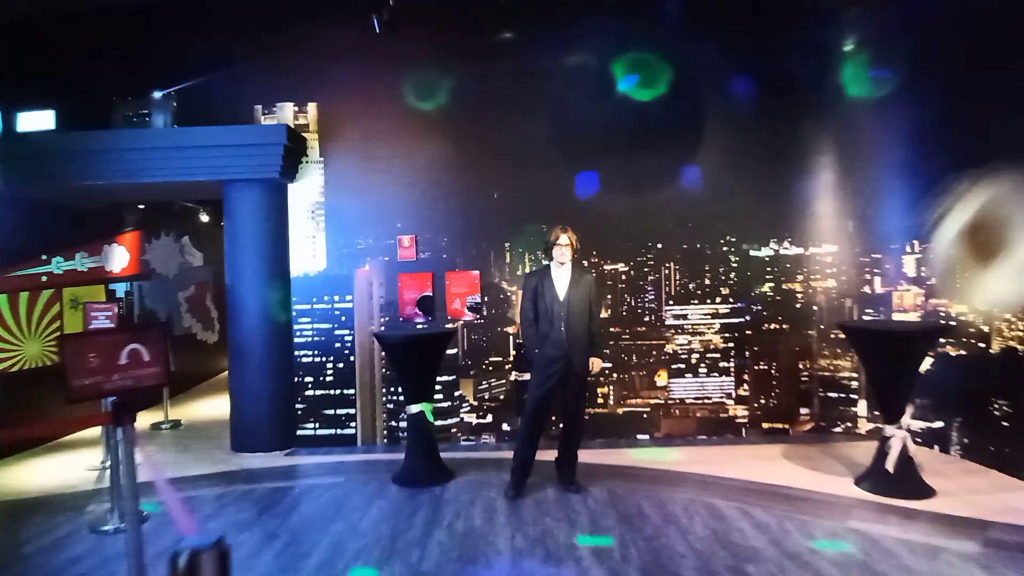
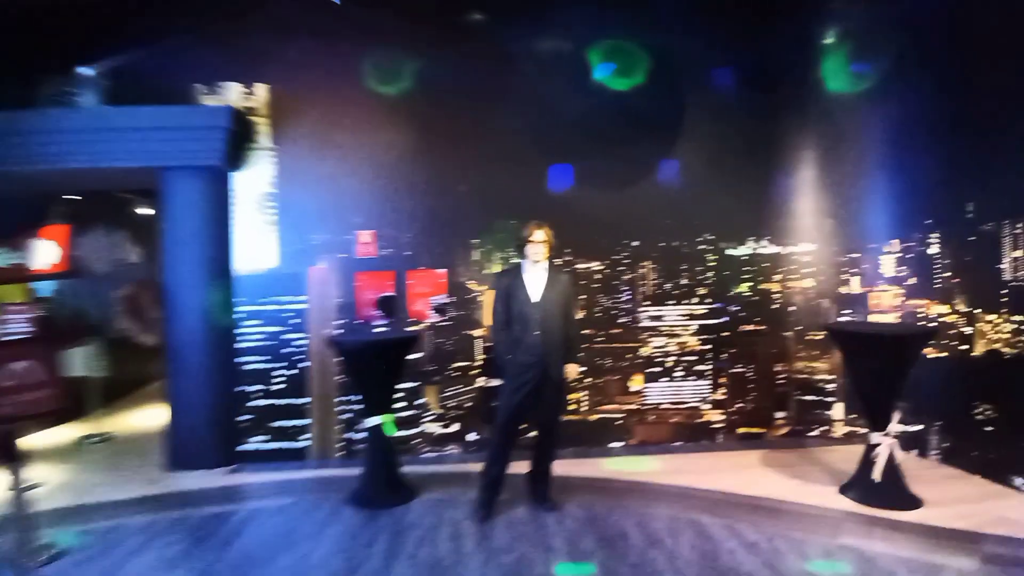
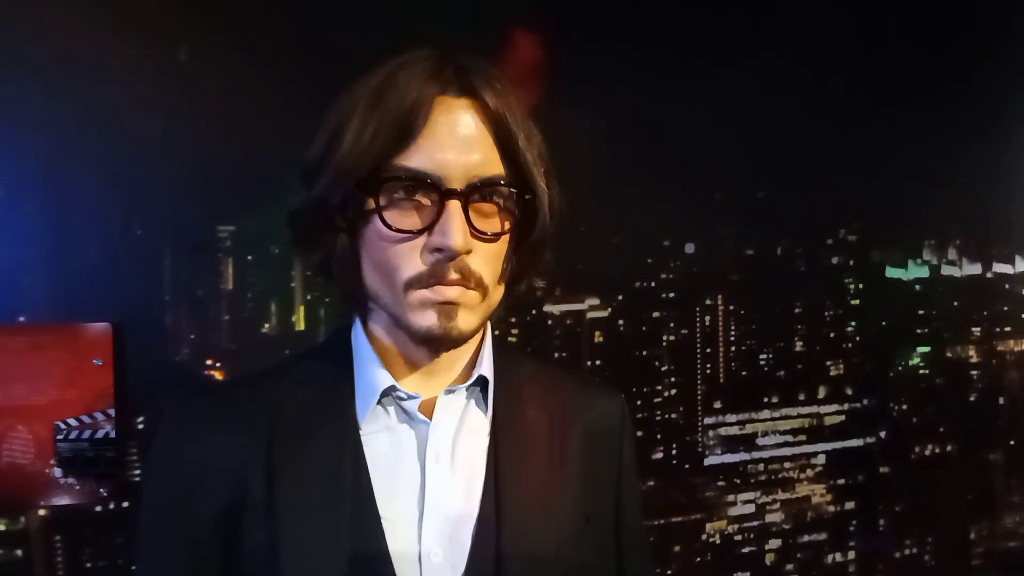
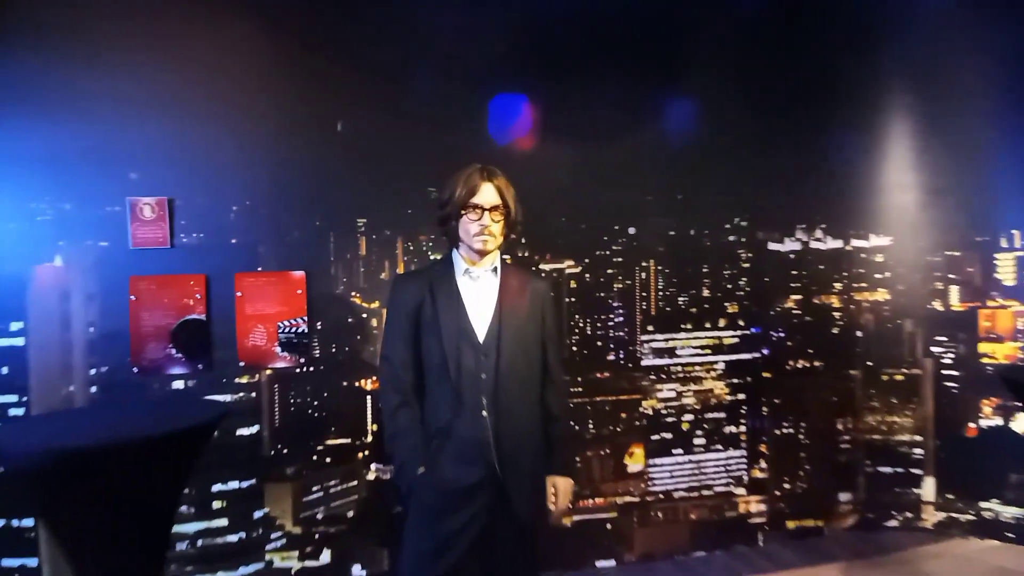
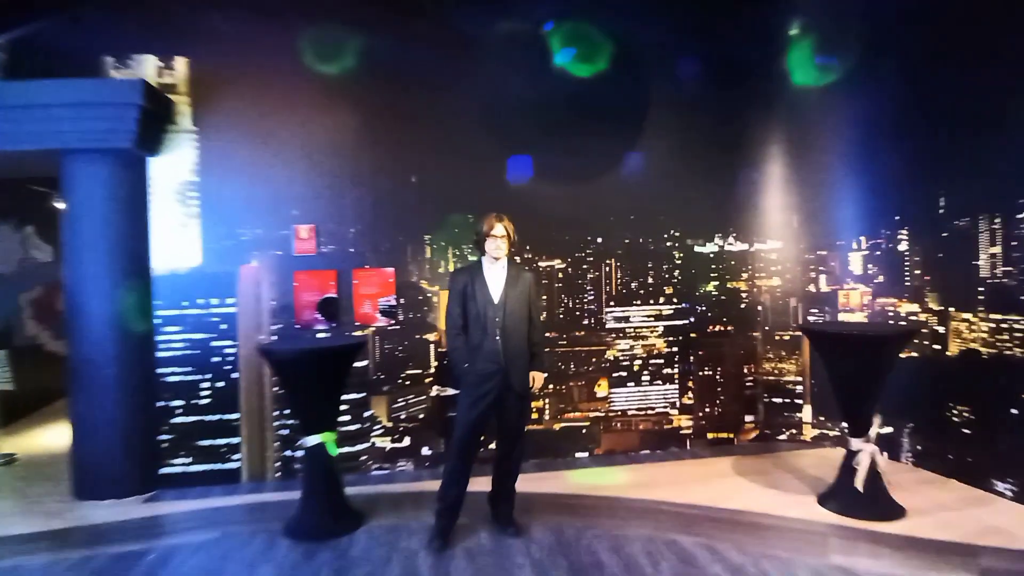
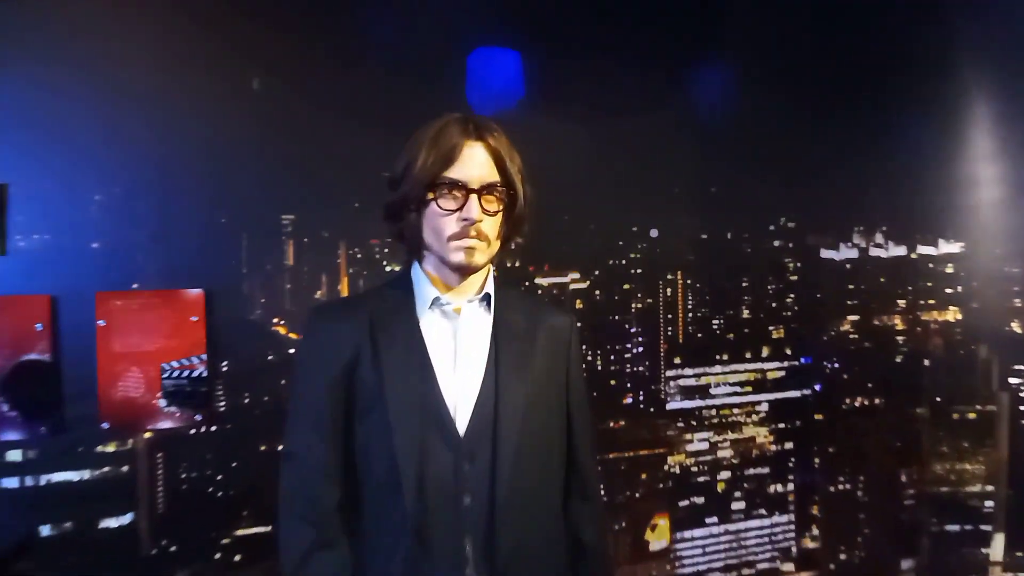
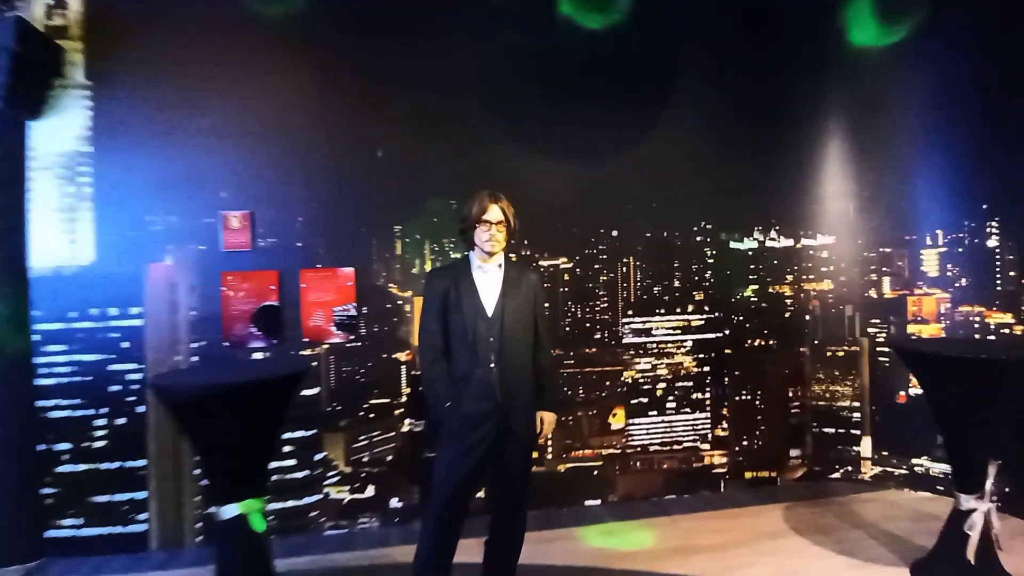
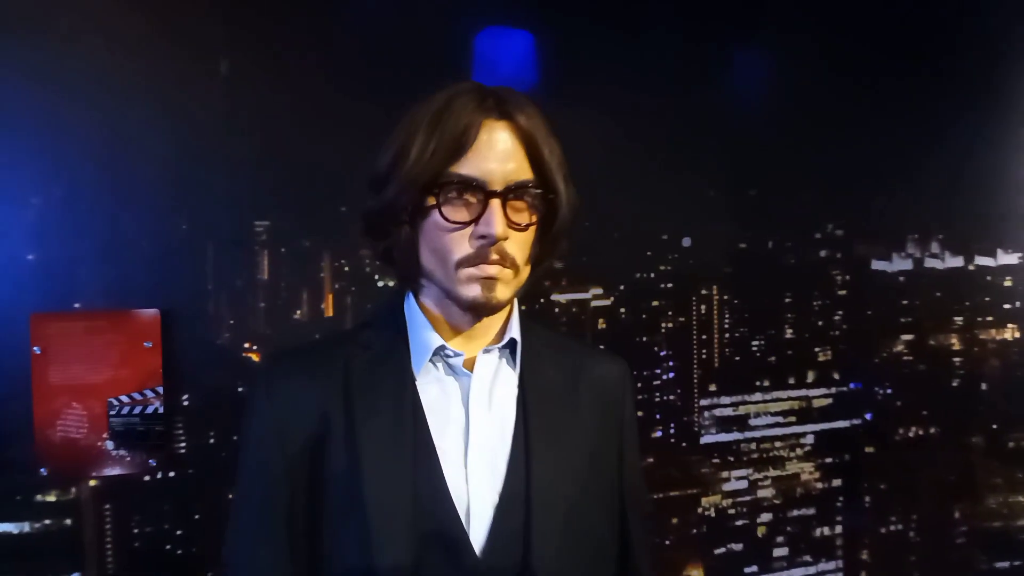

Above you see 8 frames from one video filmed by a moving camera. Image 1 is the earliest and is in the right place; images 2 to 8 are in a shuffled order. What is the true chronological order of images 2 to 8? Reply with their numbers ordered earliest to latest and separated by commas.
2, 5, 7, 4, 6, 8, 3
